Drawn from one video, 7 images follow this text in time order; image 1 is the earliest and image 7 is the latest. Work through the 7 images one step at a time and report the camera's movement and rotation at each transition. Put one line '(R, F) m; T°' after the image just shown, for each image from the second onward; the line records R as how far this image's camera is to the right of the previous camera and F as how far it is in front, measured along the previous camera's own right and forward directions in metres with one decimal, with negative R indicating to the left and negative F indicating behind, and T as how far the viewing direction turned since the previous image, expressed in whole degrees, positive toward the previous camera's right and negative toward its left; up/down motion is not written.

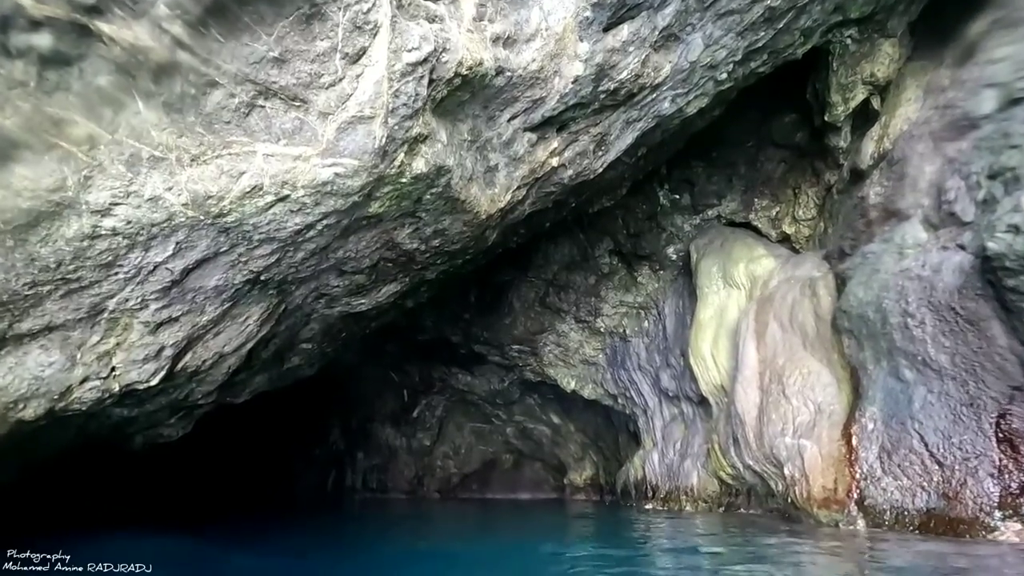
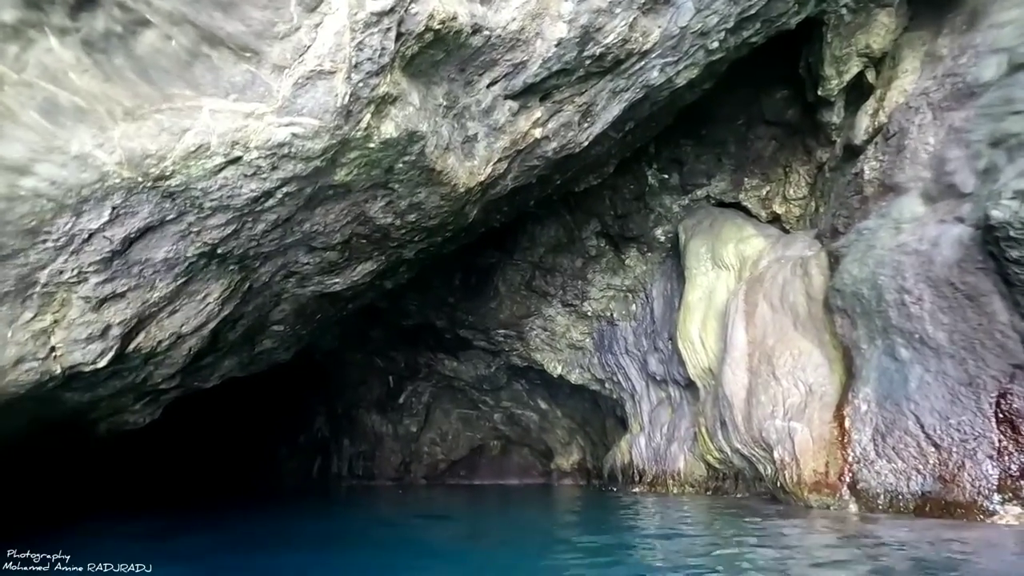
(0.0, +0.2) m; +1°
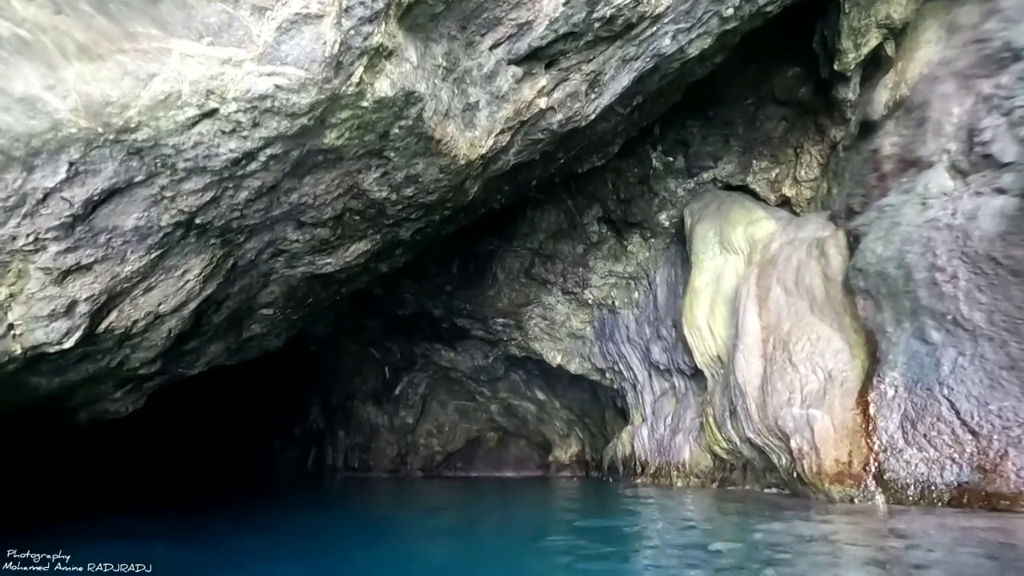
(0.0, +0.3) m; 0°
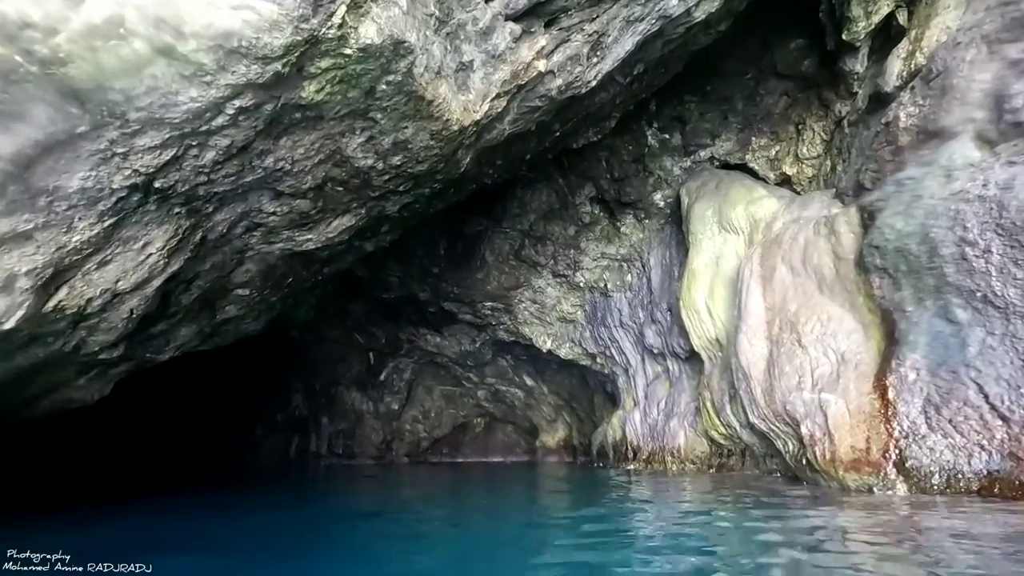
(-0.1, +0.3) m; +1°
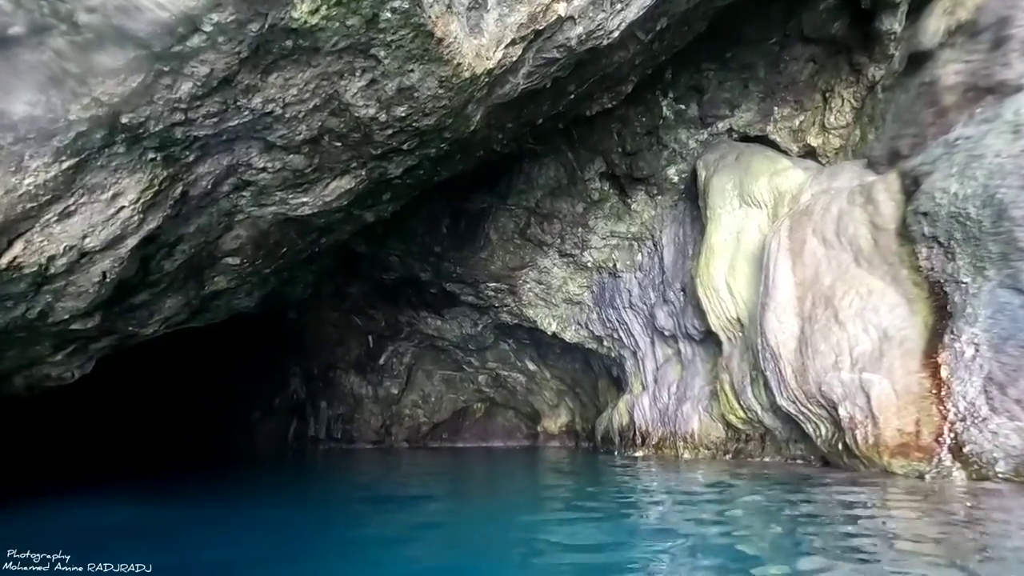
(-0.1, +0.4) m; 0°
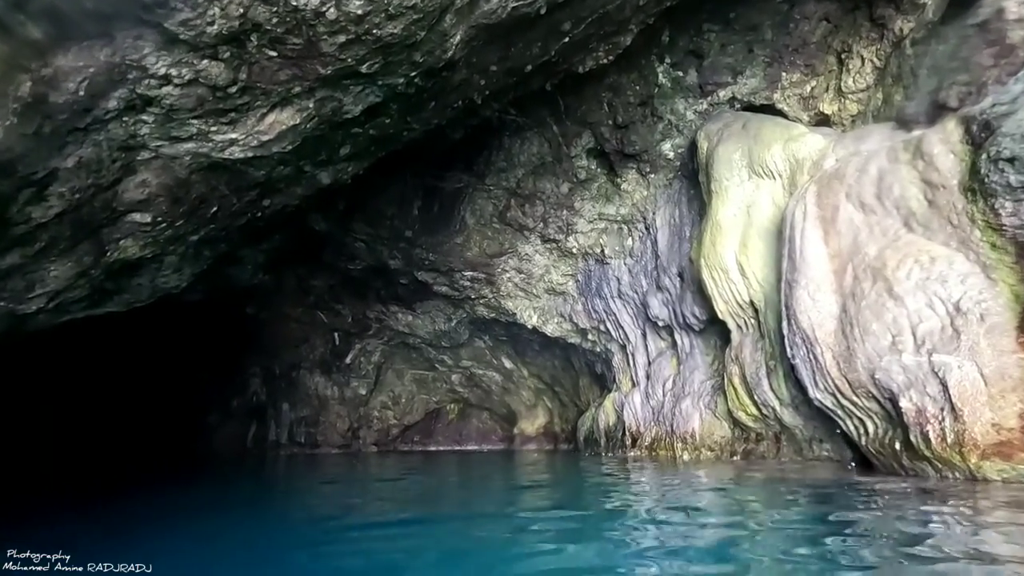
(-0.1, +0.8) m; +2°
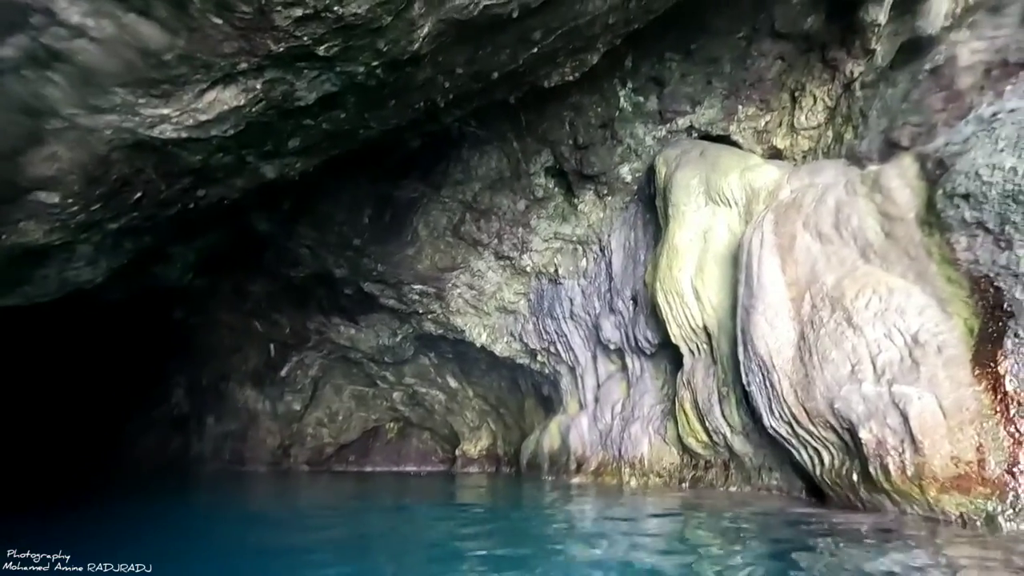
(0.0, +0.1) m; +3°
